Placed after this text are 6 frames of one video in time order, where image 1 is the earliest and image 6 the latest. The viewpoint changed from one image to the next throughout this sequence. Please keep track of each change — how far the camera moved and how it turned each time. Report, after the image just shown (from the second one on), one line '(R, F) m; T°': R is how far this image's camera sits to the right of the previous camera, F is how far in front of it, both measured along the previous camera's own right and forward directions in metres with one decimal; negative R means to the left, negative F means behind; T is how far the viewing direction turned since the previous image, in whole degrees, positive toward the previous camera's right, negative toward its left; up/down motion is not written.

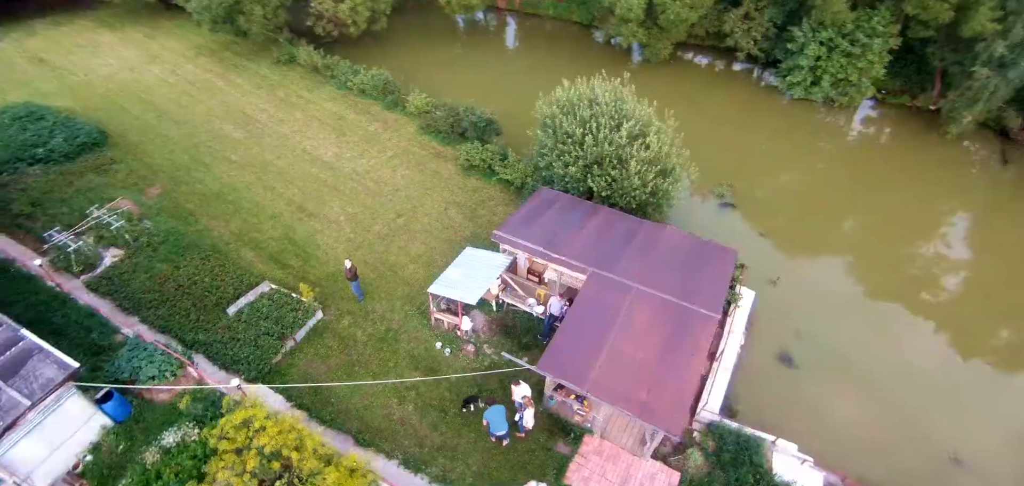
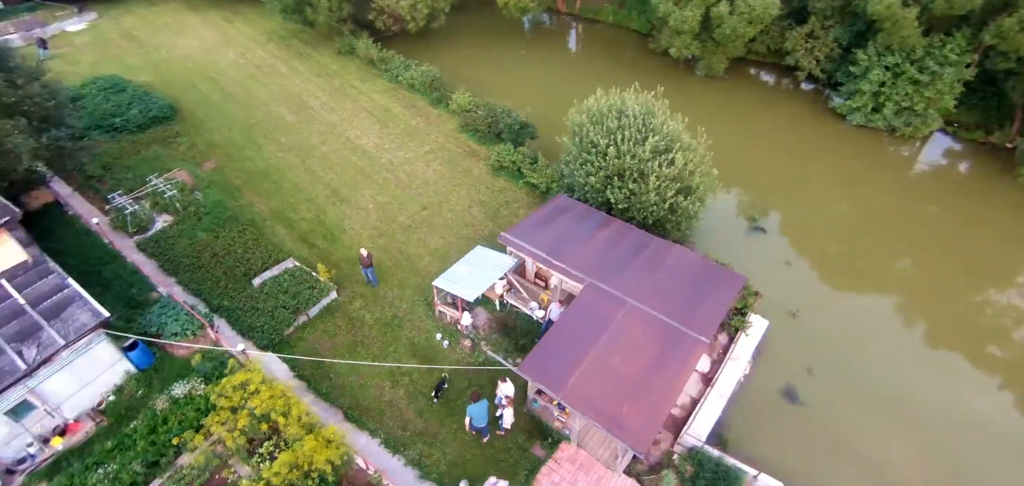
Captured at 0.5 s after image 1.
(+1.2, -0.2) m; -6°
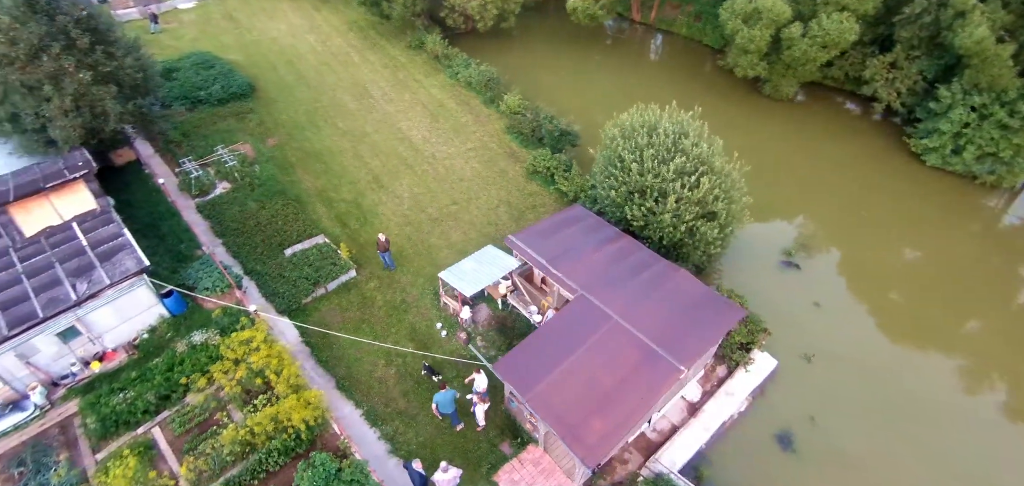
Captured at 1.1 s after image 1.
(+1.6, -0.3) m; -7°
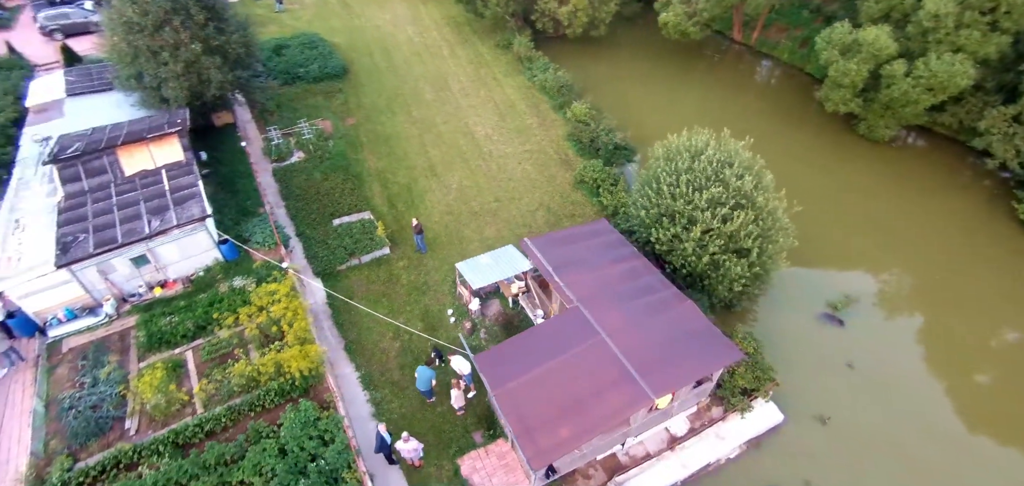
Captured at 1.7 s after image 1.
(+1.9, -0.4) m; -9°
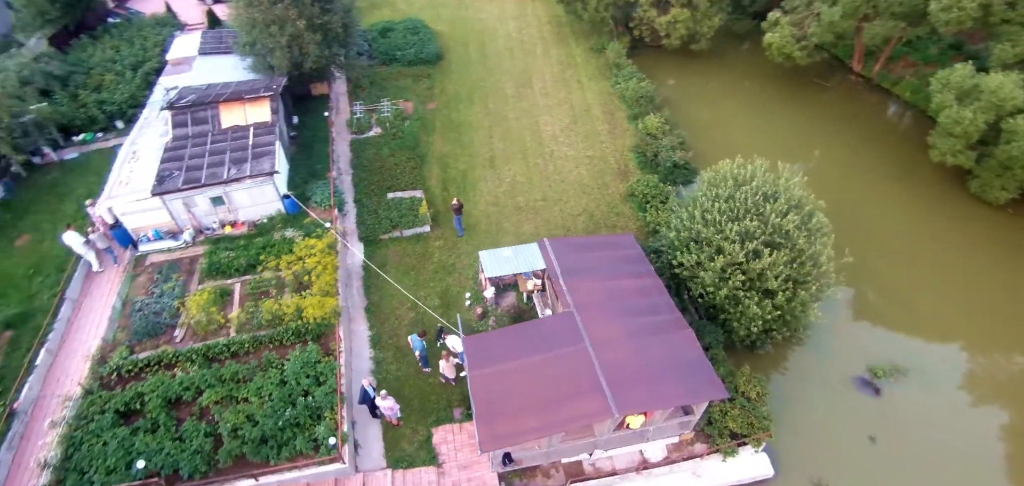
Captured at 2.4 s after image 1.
(+2.0, -0.4) m; -10°
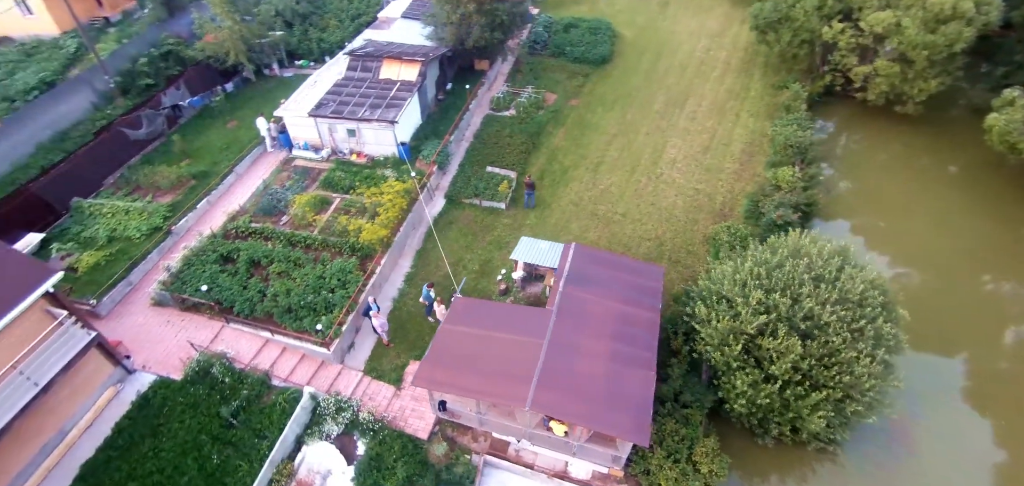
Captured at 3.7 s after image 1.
(+4.3, -0.5) m; -19°
